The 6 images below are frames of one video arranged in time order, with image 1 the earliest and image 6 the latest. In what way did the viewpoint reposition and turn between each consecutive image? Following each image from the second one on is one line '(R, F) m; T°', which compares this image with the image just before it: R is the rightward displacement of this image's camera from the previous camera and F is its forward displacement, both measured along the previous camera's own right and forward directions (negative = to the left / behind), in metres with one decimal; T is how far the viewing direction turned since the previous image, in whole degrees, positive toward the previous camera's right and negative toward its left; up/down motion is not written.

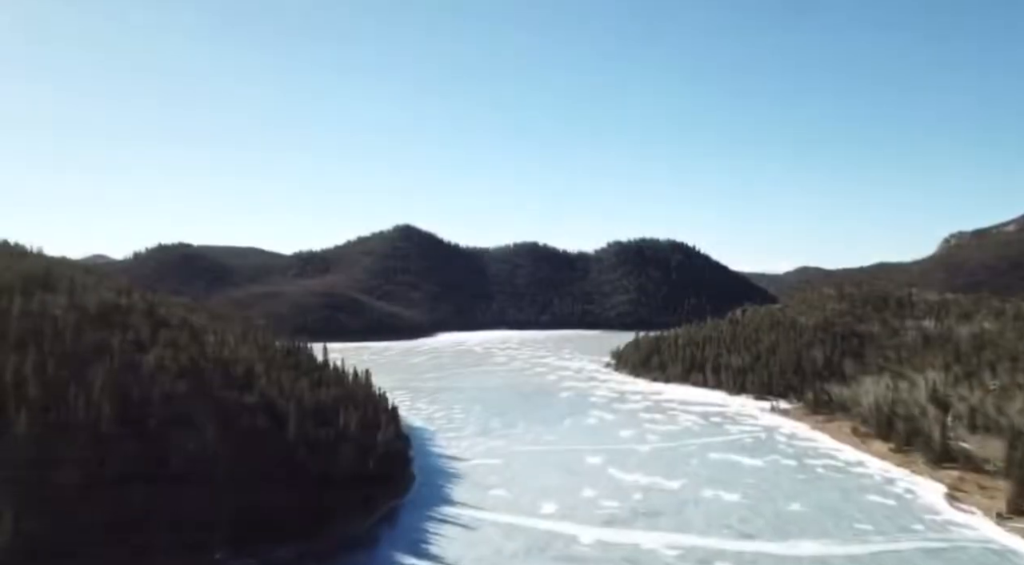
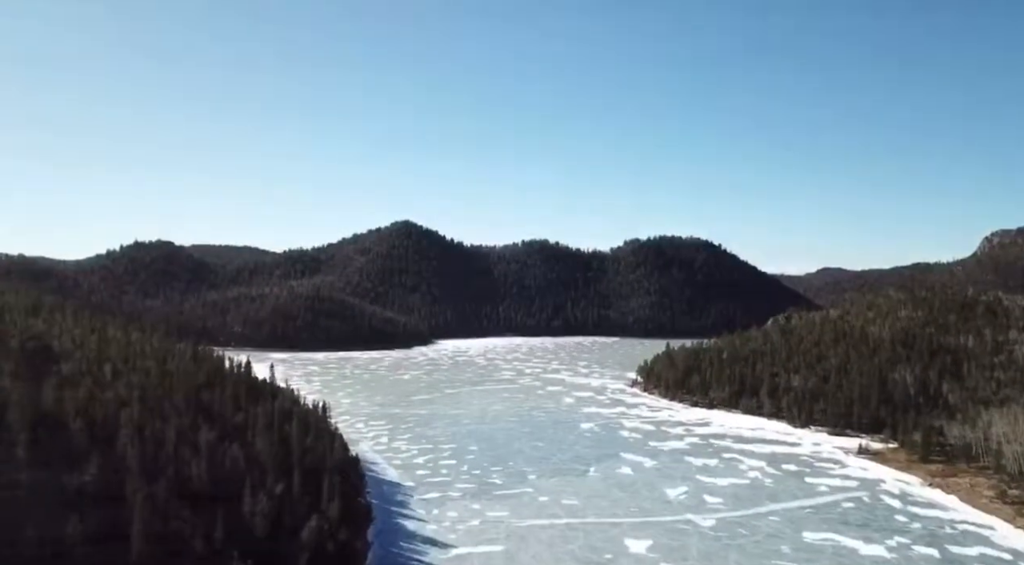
(0.0, +5.9) m; -1°
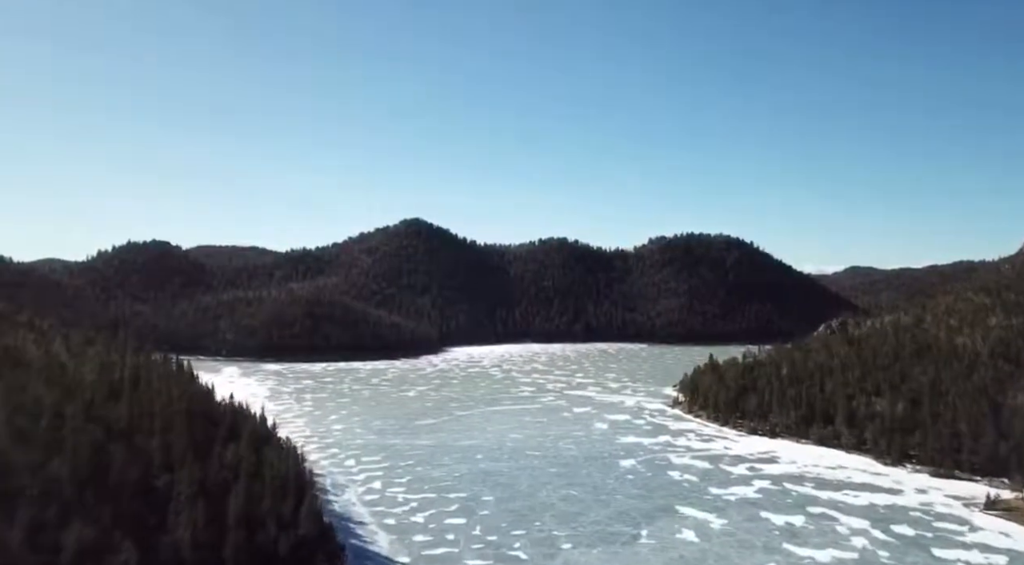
(-0.2, +4.2) m; -1°
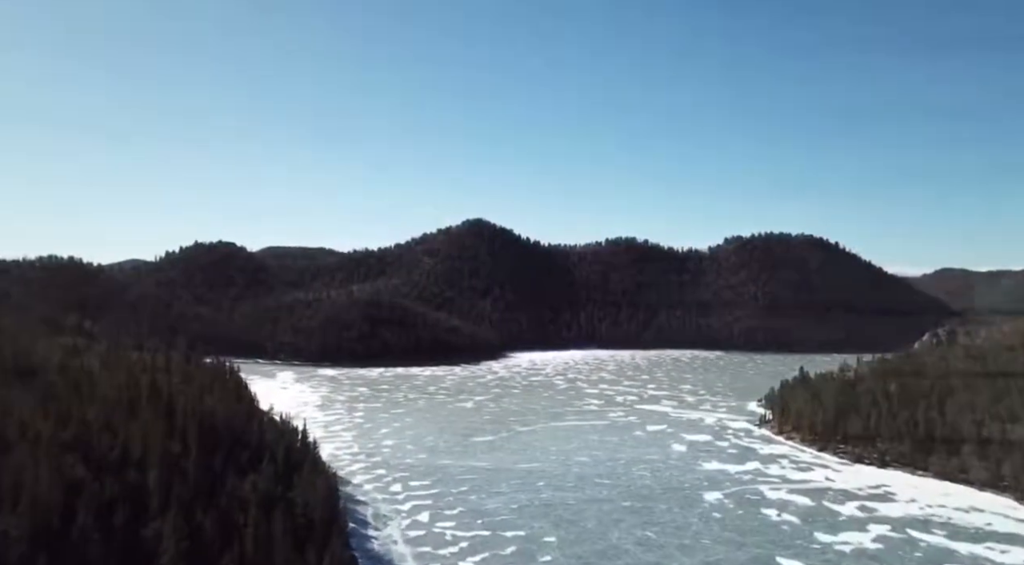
(0.0, +2.3) m; -5°
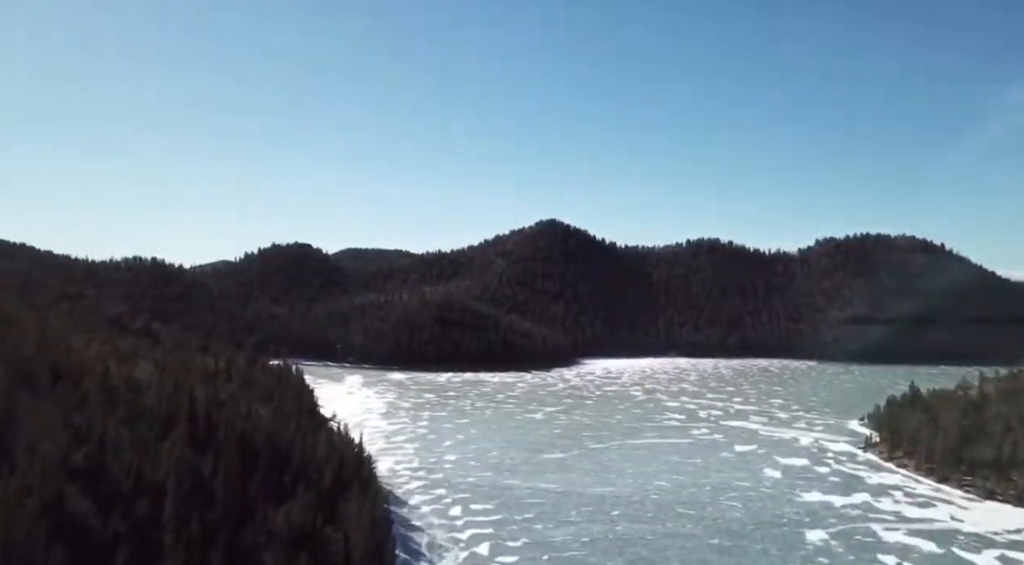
(+0.1, +1.7) m; -6°
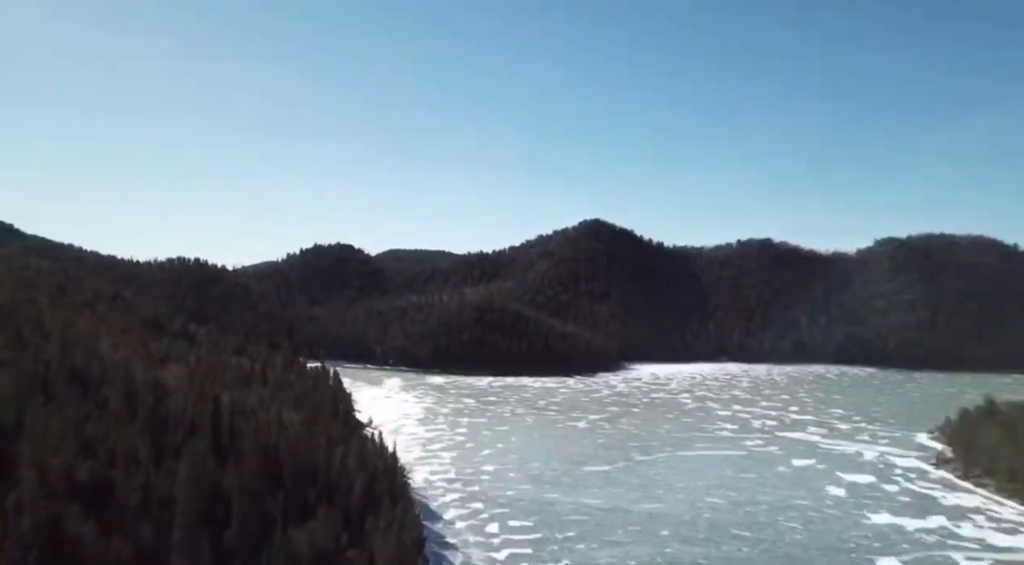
(0.0, +1.0) m; -3°
